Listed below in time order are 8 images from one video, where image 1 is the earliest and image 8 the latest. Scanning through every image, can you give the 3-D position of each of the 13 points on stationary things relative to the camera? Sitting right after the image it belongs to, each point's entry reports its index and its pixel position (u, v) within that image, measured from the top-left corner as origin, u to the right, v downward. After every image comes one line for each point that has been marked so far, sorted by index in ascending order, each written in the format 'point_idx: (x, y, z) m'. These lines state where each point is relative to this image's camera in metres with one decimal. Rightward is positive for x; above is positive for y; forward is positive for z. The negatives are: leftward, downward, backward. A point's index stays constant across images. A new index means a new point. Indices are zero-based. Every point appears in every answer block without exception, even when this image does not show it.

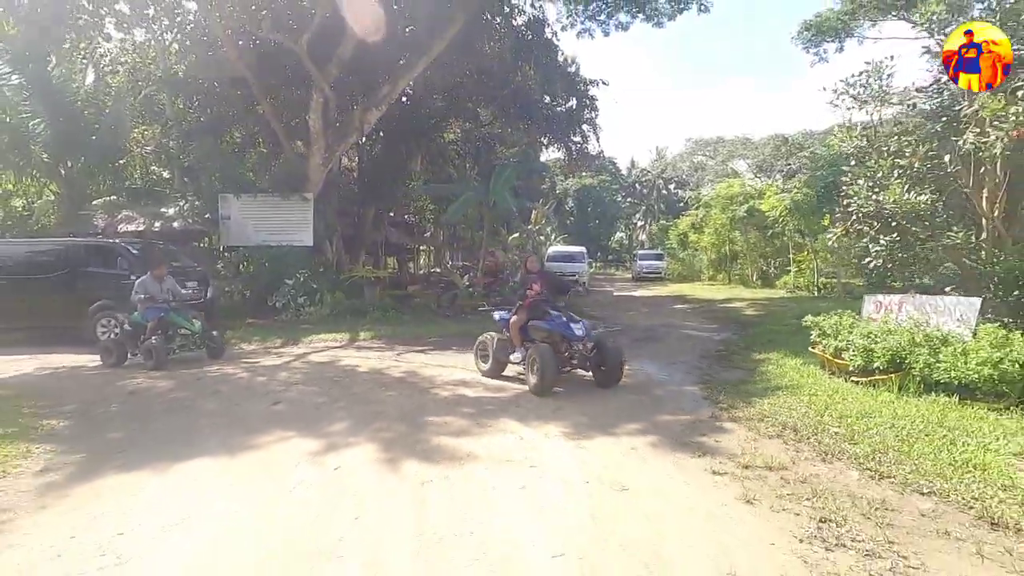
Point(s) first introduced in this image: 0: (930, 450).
0: (+4.1, -1.6, +5.4) m
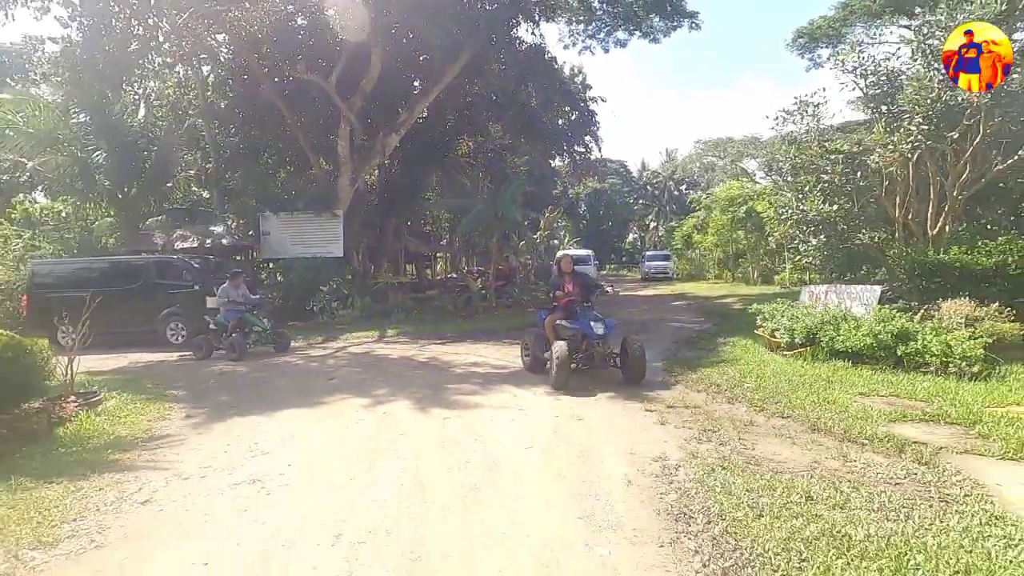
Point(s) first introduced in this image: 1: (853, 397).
0: (+4.0, -1.4, +7.5) m
1: (+4.5, -1.4, +7.1) m
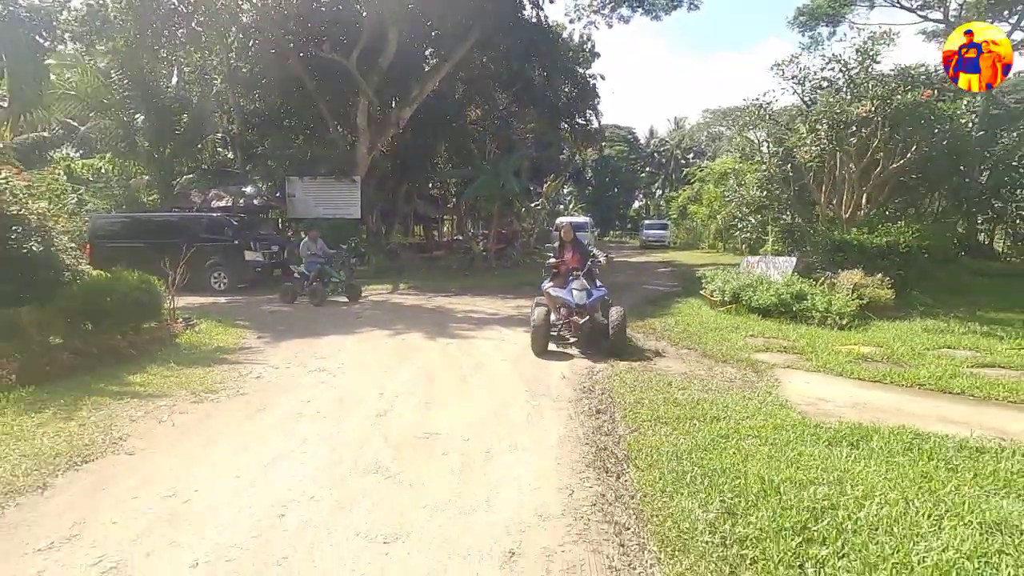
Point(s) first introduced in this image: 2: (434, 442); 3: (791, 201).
0: (+3.8, -0.8, +10.2) m
1: (+4.2, -0.9, +9.7) m
2: (-0.7, -1.5, +5.2) m
3: (+7.3, +2.3, +14.6) m
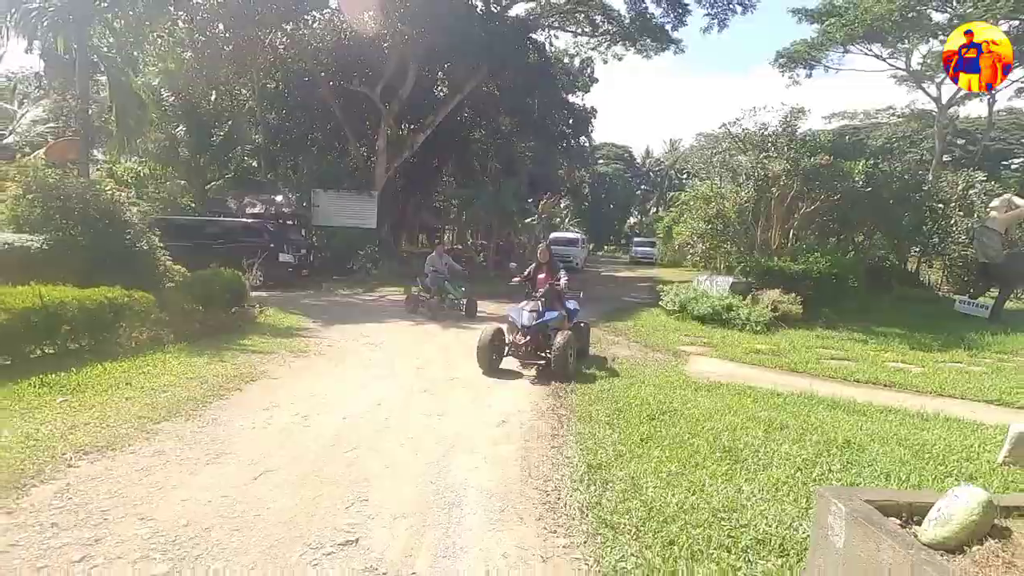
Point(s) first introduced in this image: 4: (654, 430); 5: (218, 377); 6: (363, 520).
0: (+3.6, -1.1, +13.4) m
1: (+4.0, -1.1, +13.0) m
2: (-0.9, -1.5, +8.4) m
3: (+7.2, +1.8, +17.9) m
4: (+1.6, -1.6, +6.1) m
5: (-4.3, -1.3, +7.8) m
6: (-1.1, -1.7, +4.1) m
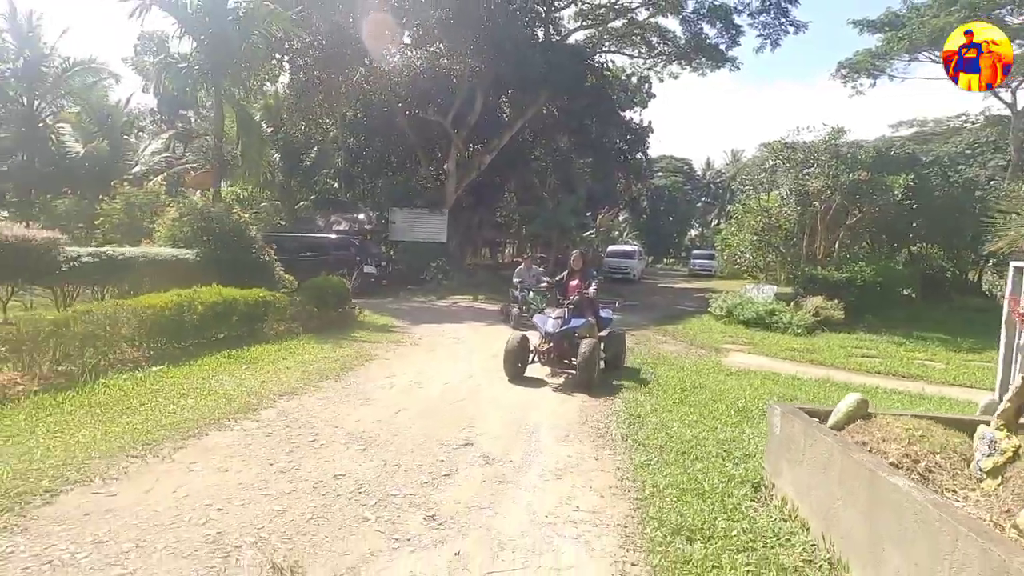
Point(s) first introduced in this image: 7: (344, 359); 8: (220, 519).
0: (+5.3, -1.3, +14.9) m
1: (+5.6, -1.3, +14.4) m
2: (+0.3, -1.5, +10.3) m
3: (+9.3, +1.5, +19.1) m
4: (+2.5, -1.6, +7.8) m
5: (-3.2, -1.3, +10.1) m
6: (-0.4, -1.6, +6.1) m
7: (-3.1, -1.3, +9.9) m
8: (-2.1, -1.6, +3.9) m
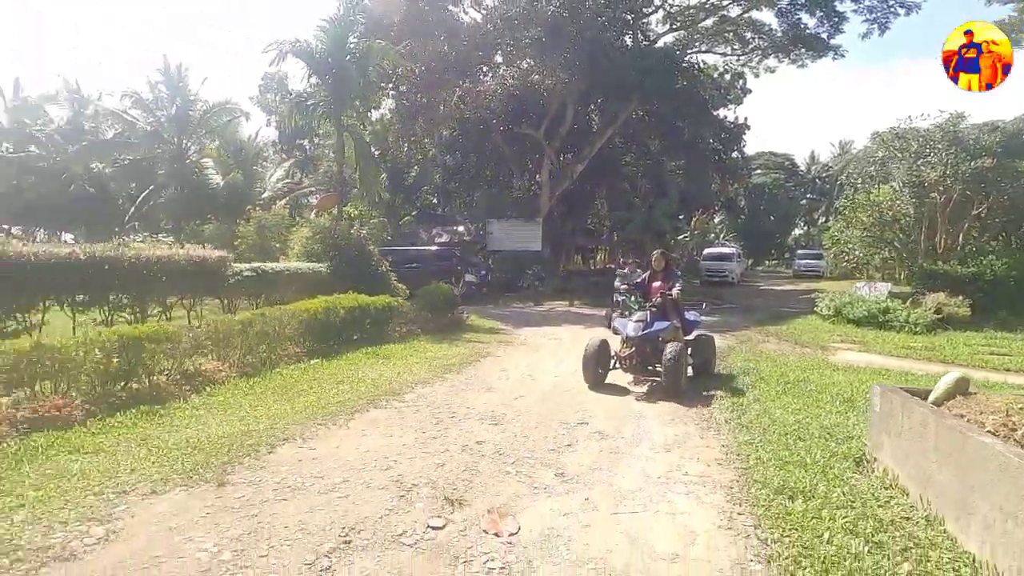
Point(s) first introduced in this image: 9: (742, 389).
0: (+8.0, -1.2, +14.6) m
1: (+8.3, -1.2, +14.1) m
2: (+2.3, -1.5, +10.9) m
3: (+12.7, +1.6, +18.1) m
4: (+4.1, -1.5, +8.0) m
5: (-1.1, -1.4, +11.3) m
6: (+0.9, -1.6, +6.8) m
7: (-1.0, -1.4, +11.0) m
8: (-1.0, -1.6, +4.9) m
9: (+3.5, -1.5, +8.1) m
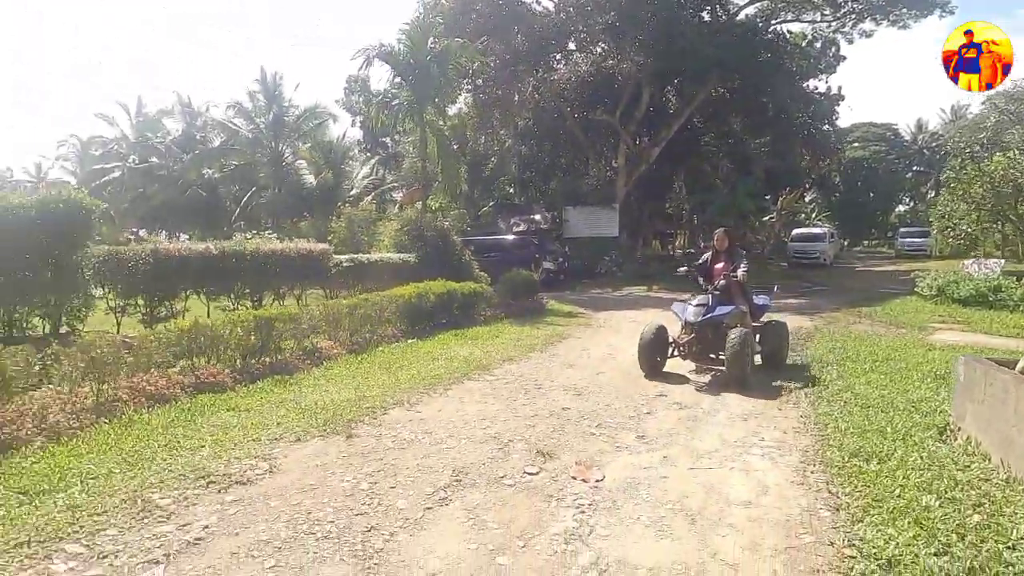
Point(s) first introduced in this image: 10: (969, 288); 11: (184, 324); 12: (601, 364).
0: (+10.1, -0.7, +13.9) m
1: (+10.3, -0.7, +13.3) m
2: (+4.0, -1.1, +11.0) m
3: (+15.1, +2.3, +16.6) m
4: (+5.3, -1.1, +7.9) m
5: (+0.7, -1.0, +11.9) m
6: (+2.0, -1.3, +7.2) m
7: (+0.7, -1.1, +11.6) m
8: (-0.2, -1.4, +5.6) m
9: (+4.7, -1.2, +8.1) m
10: (+12.1, 0.0, +14.4) m
11: (-4.3, -0.5, +7.0) m
12: (+1.5, -1.3, +9.0) m
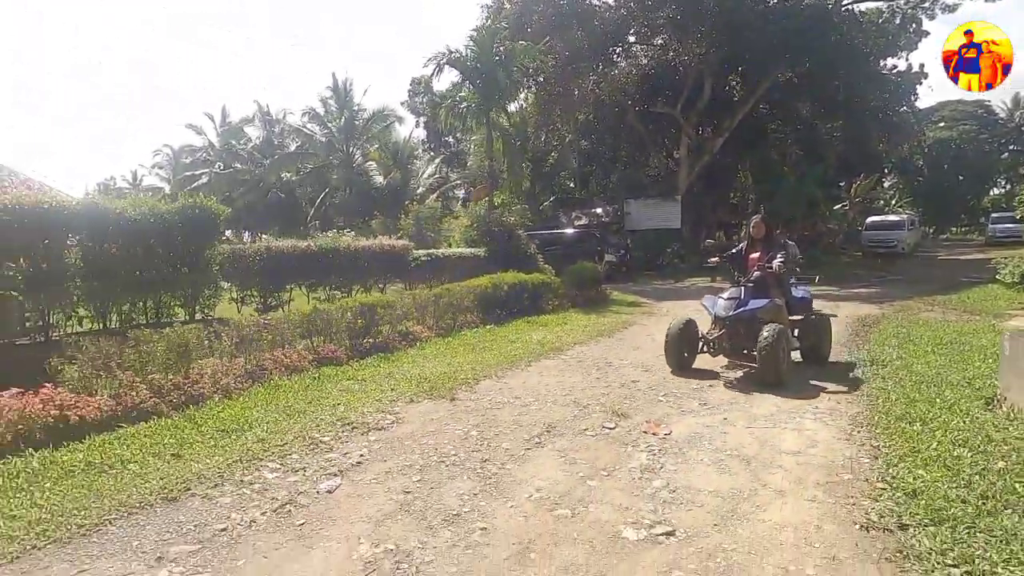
0: (+11.9, -0.3, +13.6) m
1: (+12.0, -0.4, +13.0) m
2: (+5.5, -0.9, +11.4) m
3: (+17.1, +2.7, +15.7) m
4: (+6.5, -0.9, +8.2) m
5: (+2.2, -0.8, +12.6) m
6: (+3.1, -1.2, +7.8) m
7: (+2.2, -0.8, +12.4) m
8: (+0.7, -1.3, +6.5) m
9: (+5.9, -1.0, +8.5) m
10: (+13.9, +0.3, +13.9) m
11: (-3.2, -0.3, +8.4) m
12: (+2.8, -1.0, +9.6) m
